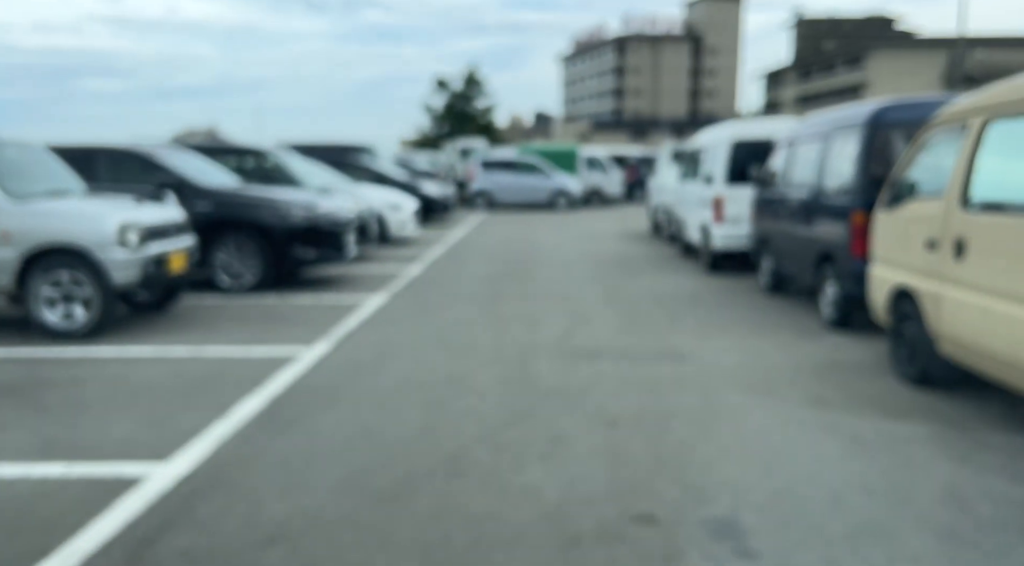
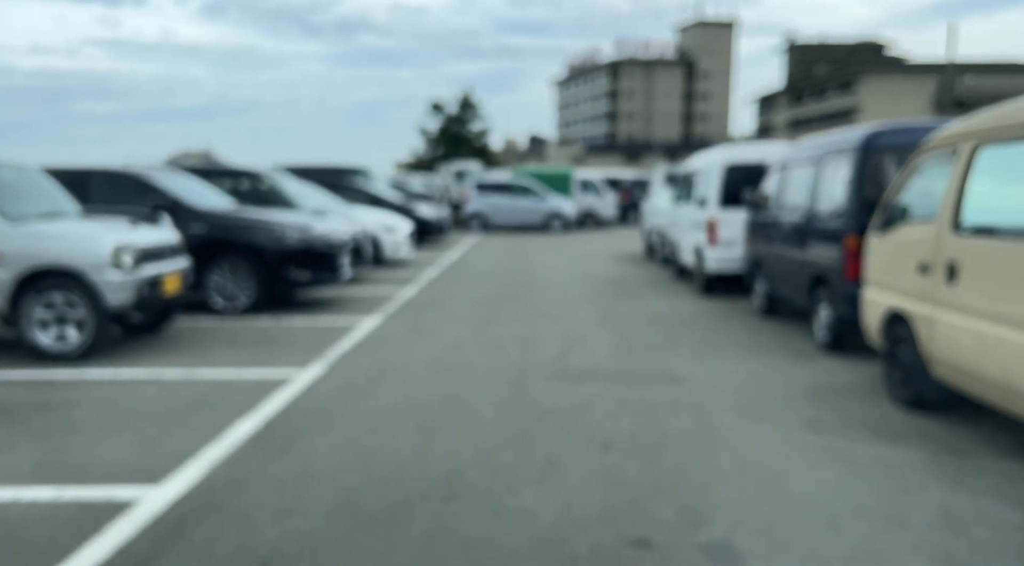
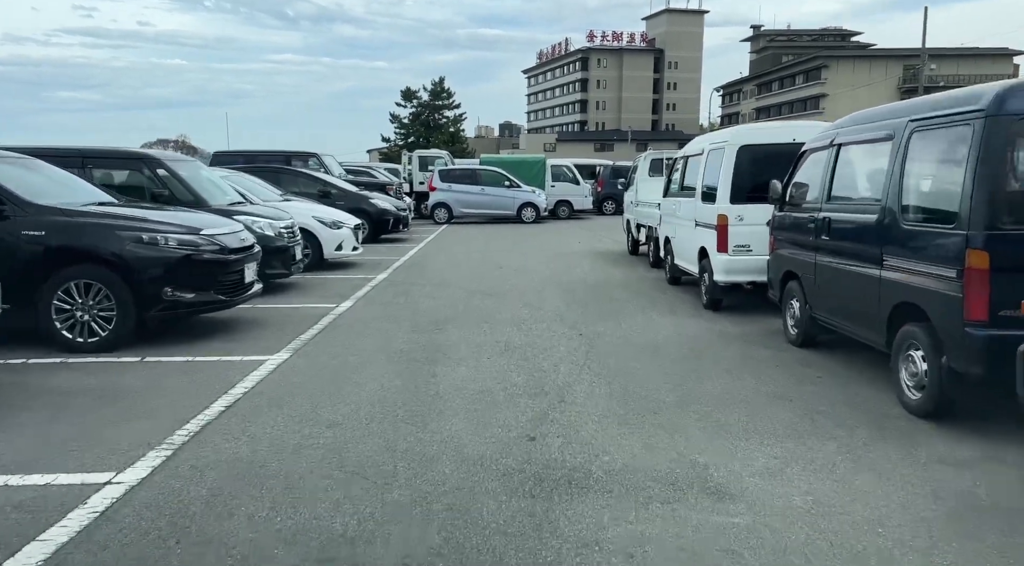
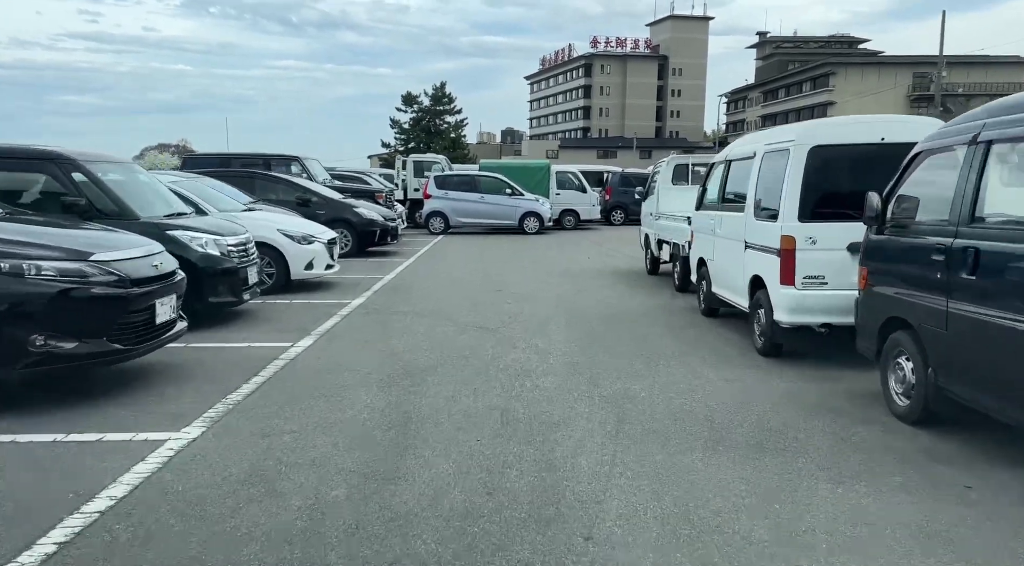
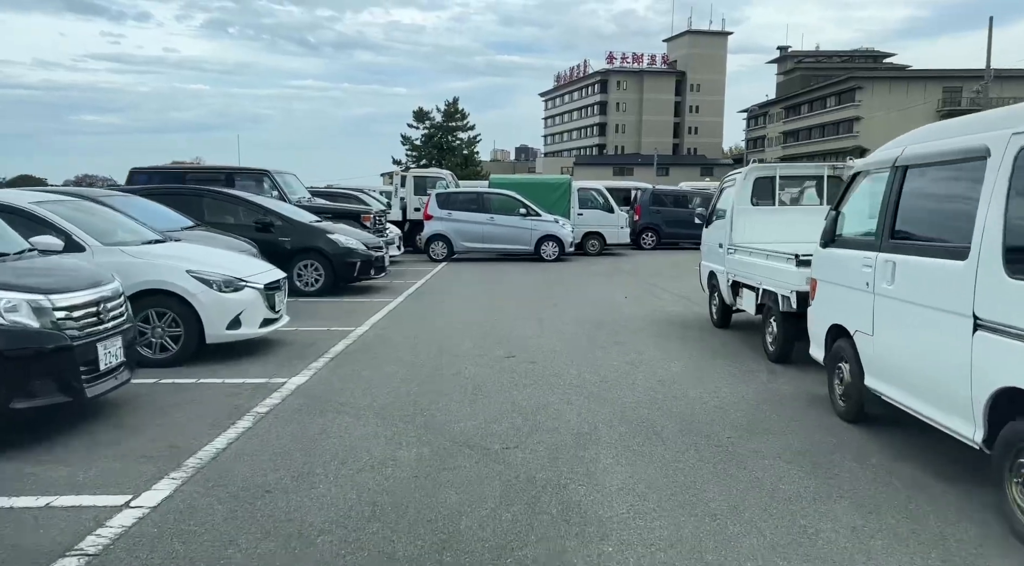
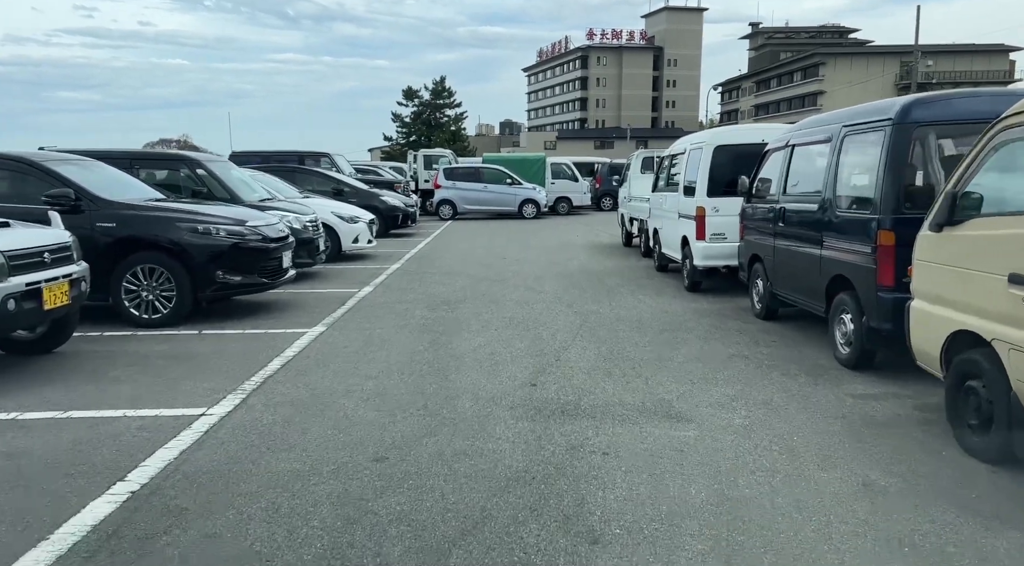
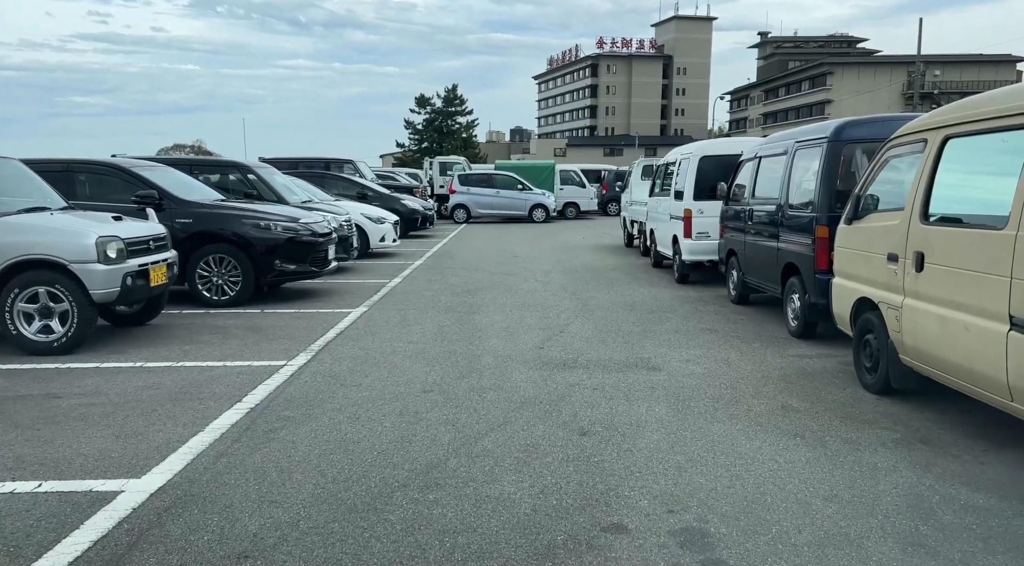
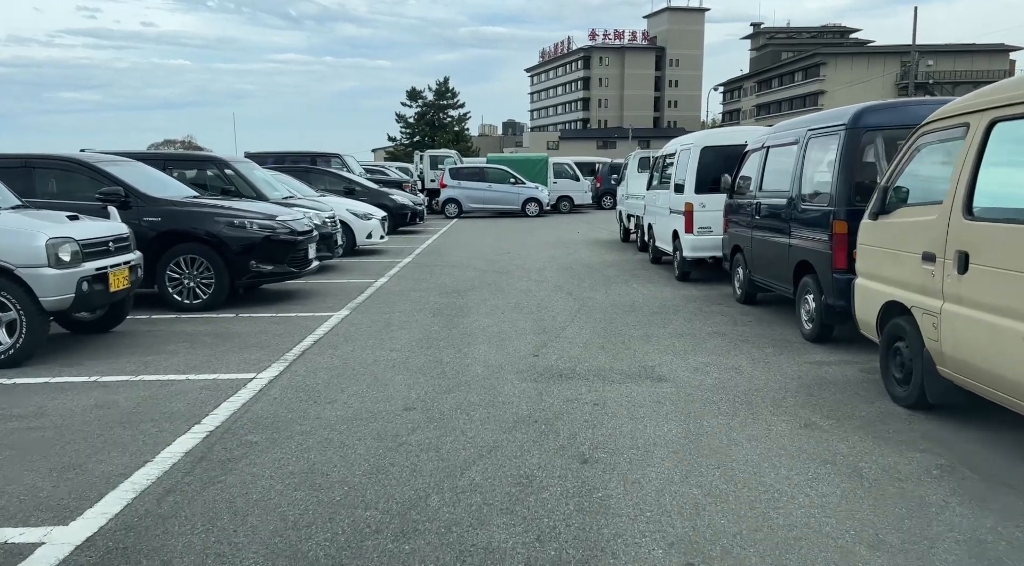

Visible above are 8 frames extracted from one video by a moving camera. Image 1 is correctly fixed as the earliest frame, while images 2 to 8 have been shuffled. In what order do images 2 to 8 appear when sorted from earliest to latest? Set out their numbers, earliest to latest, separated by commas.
2, 7, 8, 6, 3, 4, 5
